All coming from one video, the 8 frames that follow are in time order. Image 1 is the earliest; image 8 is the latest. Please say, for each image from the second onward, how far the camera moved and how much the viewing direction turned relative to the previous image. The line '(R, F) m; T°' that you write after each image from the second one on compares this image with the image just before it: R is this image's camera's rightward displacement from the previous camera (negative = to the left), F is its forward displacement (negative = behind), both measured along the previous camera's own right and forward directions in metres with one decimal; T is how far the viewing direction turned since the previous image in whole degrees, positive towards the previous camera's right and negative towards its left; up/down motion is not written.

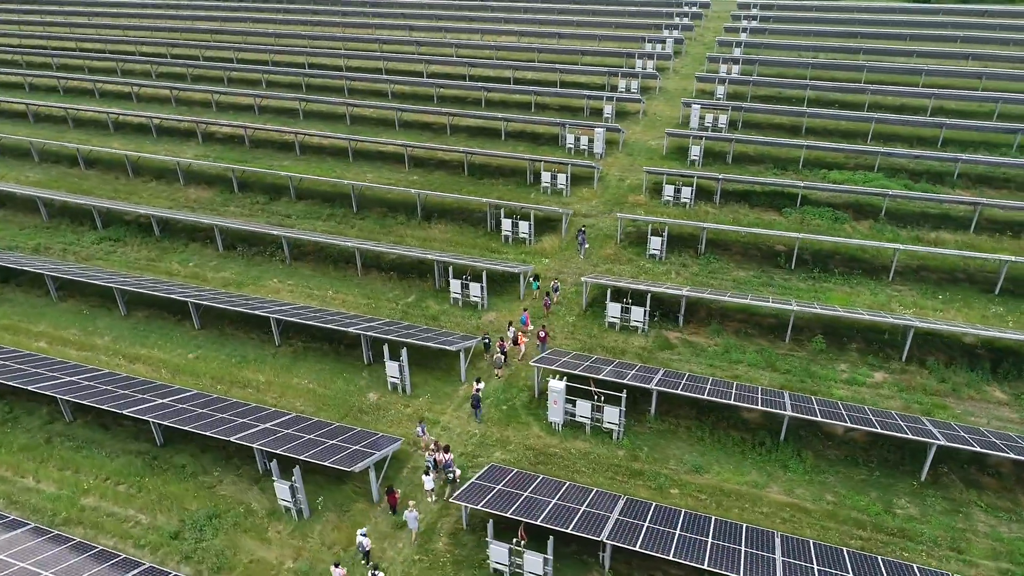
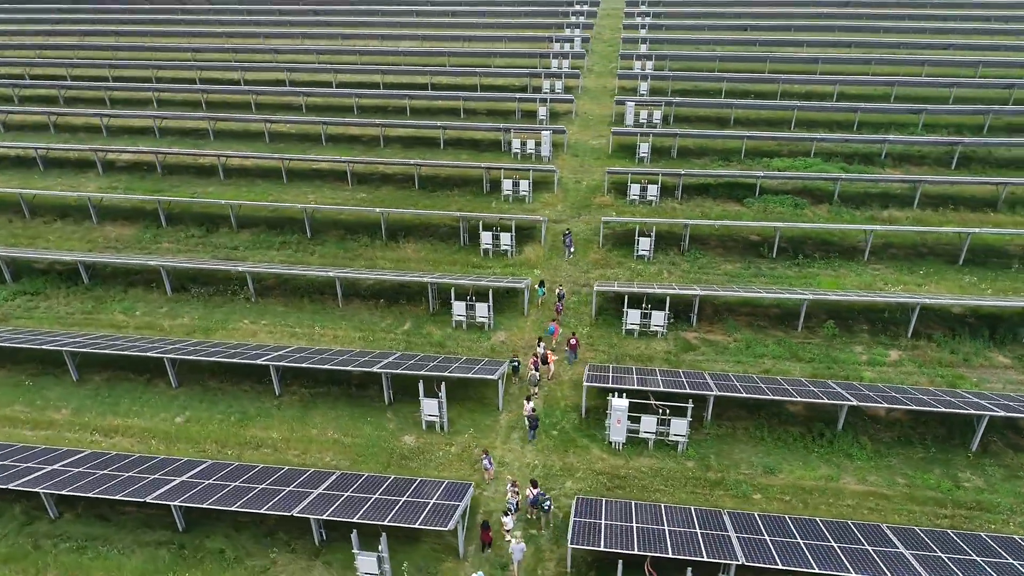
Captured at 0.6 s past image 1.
(-4.9, +1.7) m; +10°
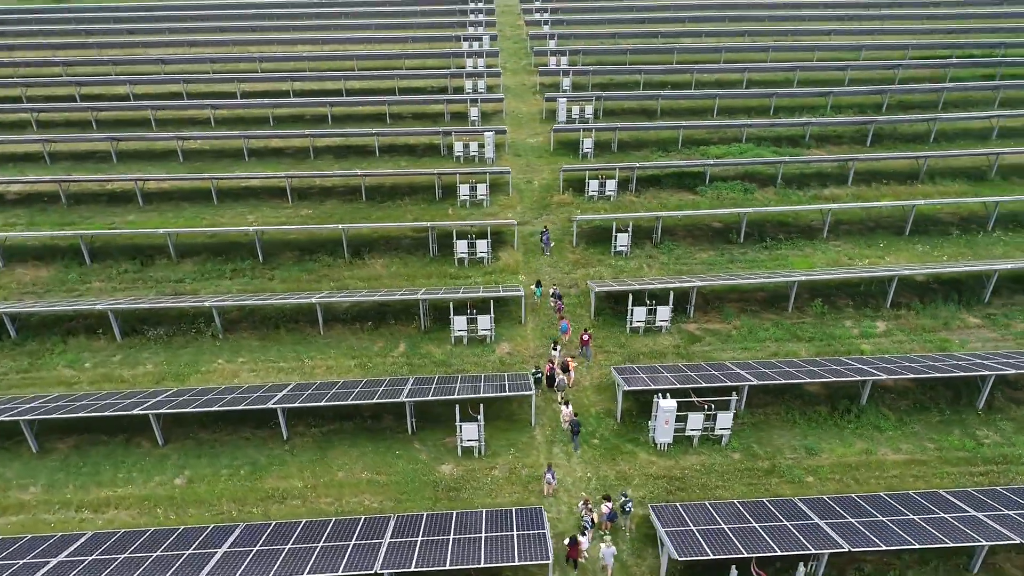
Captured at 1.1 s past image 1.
(-4.2, +1.2) m; +10°
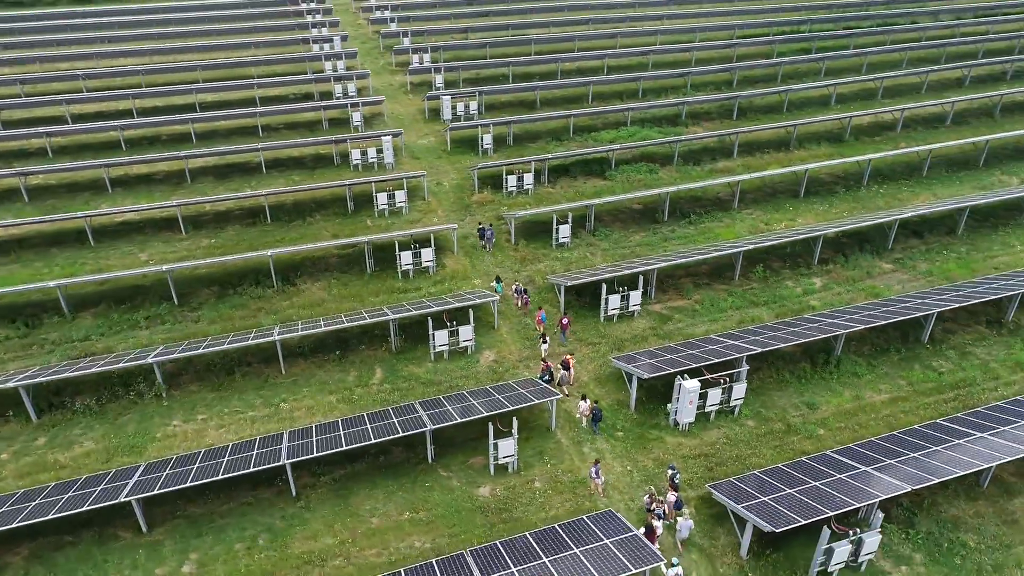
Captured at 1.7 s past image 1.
(-5.0, +1.3) m; +14°
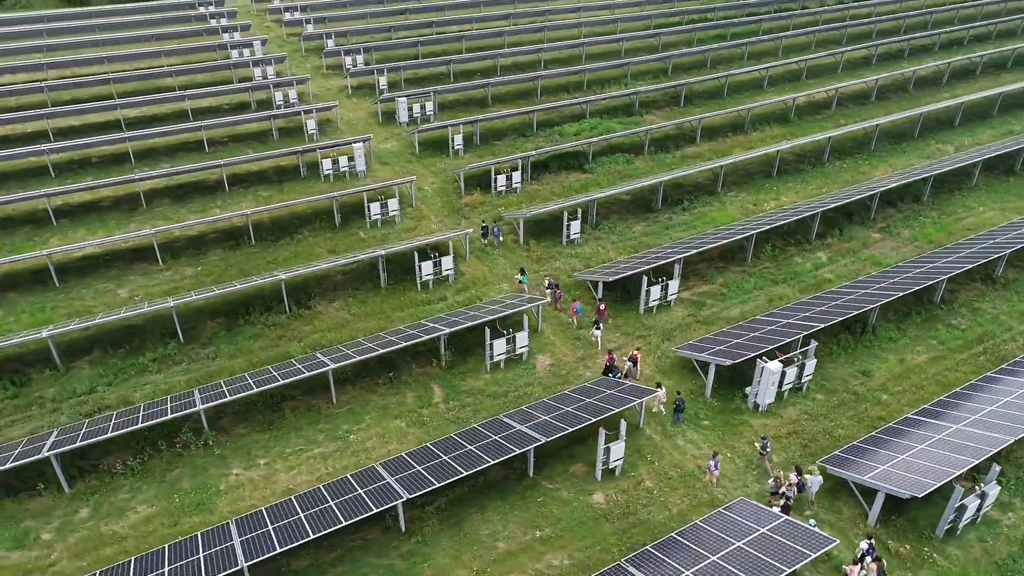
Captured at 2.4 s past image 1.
(-5.5, +1.0) m; +9°
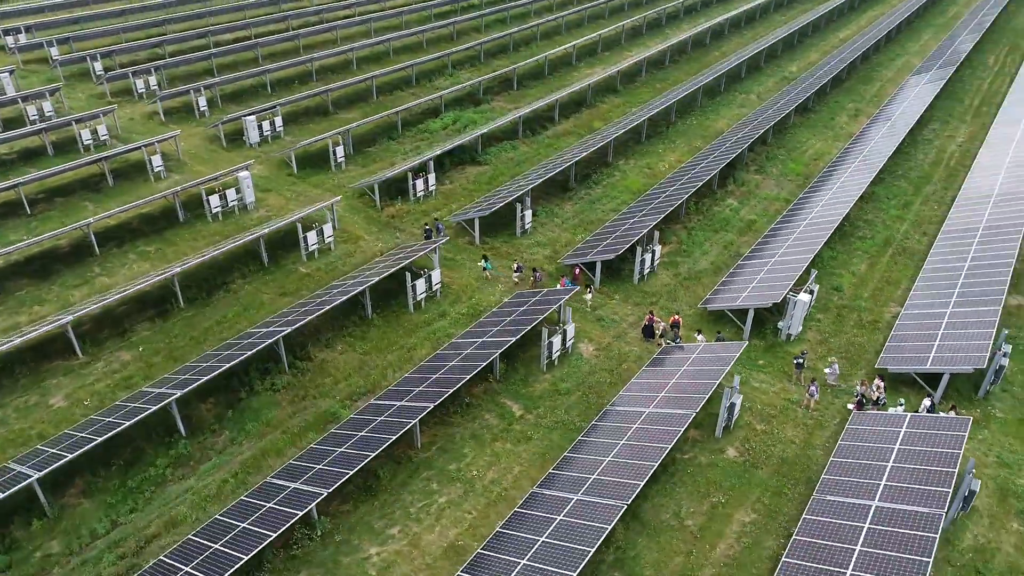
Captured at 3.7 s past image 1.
(-9.4, +2.3) m; +21°
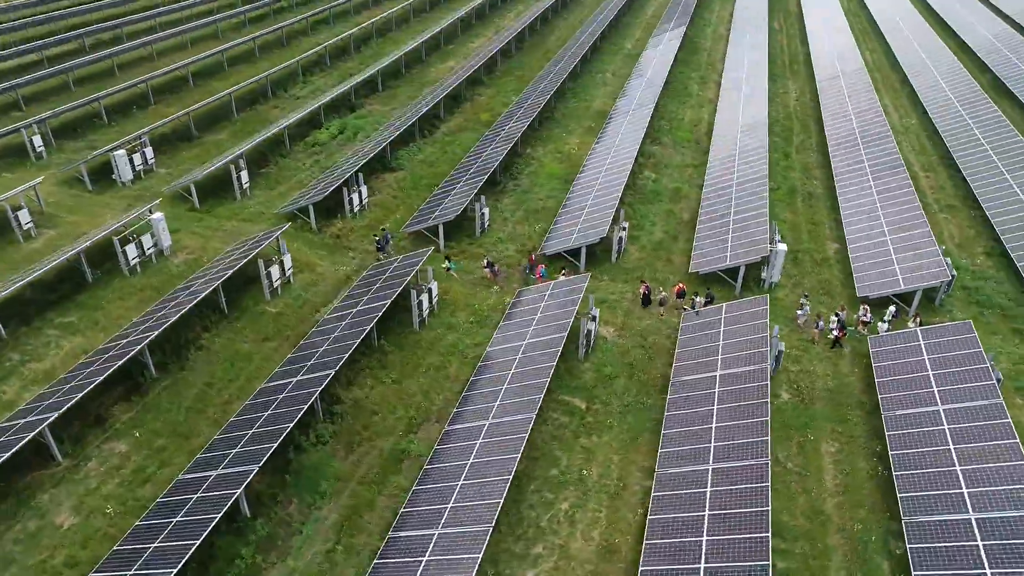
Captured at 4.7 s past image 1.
(-7.3, +1.4) m; +17°
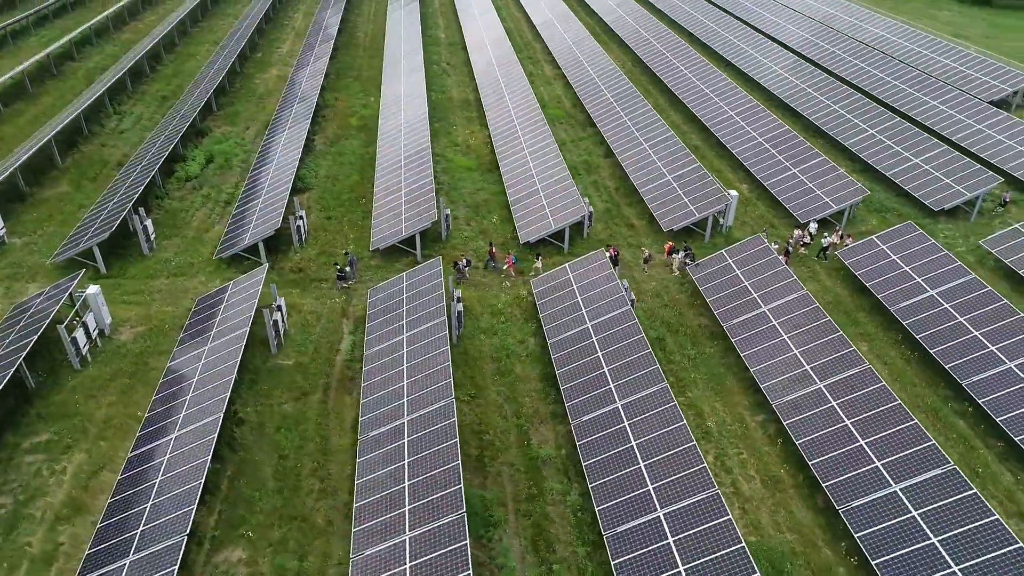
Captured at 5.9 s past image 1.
(-9.1, +1.7) m; +20°
